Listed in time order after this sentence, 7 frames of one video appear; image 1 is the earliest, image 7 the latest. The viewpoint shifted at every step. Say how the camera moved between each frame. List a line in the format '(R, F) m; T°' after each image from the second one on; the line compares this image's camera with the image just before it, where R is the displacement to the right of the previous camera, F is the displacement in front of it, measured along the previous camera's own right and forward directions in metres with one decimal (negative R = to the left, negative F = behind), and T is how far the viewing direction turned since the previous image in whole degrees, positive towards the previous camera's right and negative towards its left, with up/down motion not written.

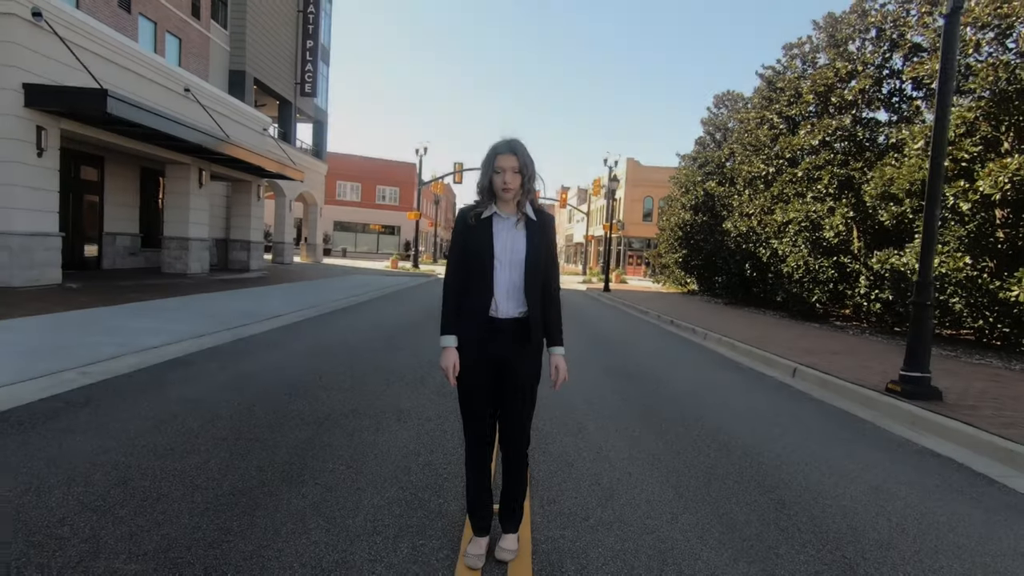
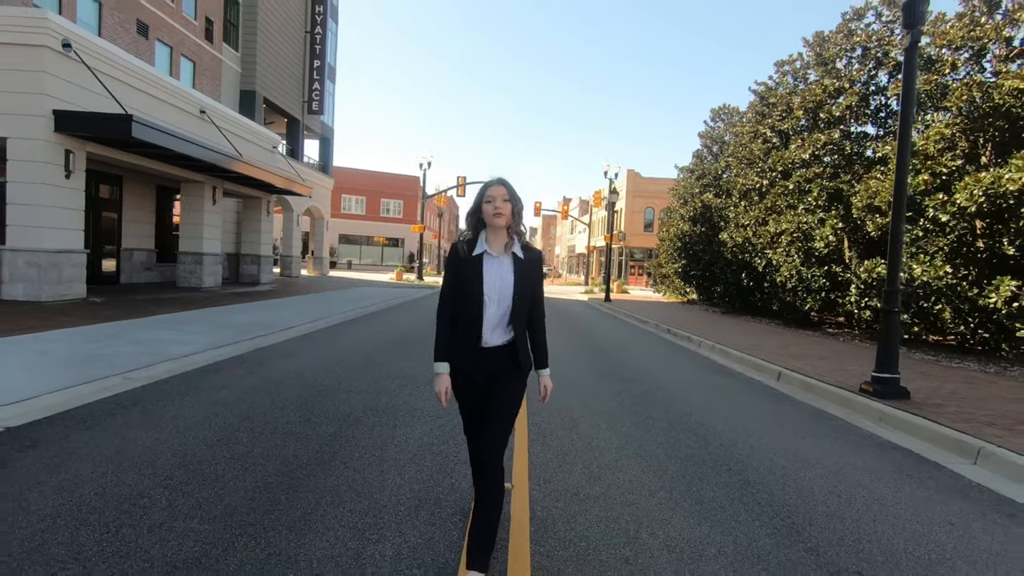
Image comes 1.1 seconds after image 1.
(0.0, -0.6) m; 0°
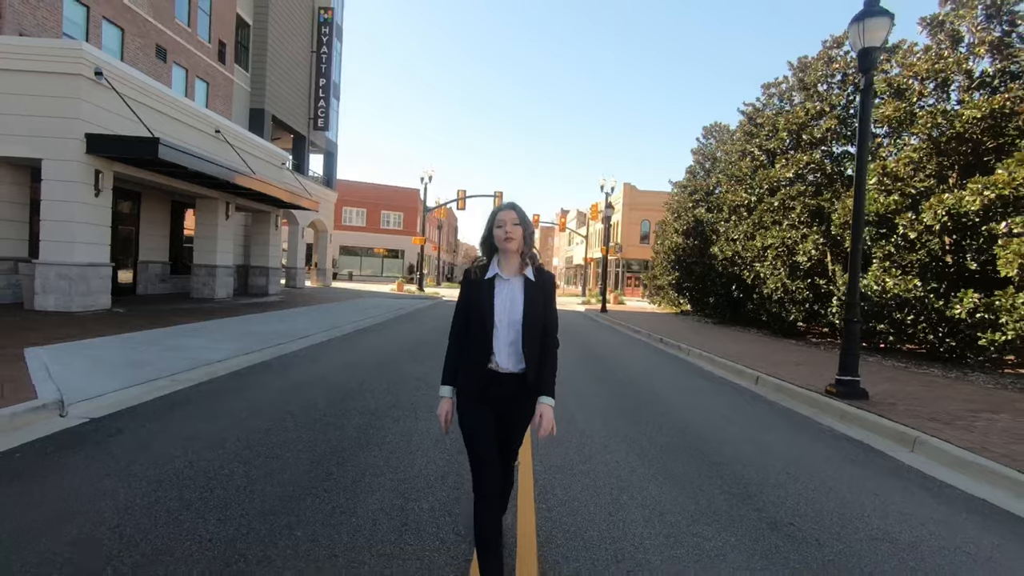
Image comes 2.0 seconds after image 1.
(-0.1, -0.9) m; 0°
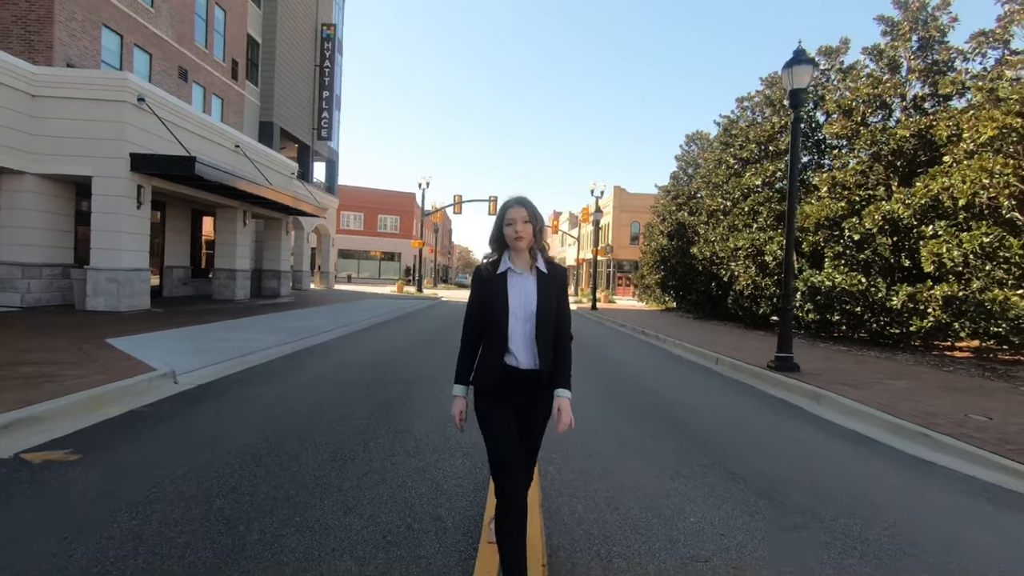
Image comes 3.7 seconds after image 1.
(-0.1, -1.8) m; +1°
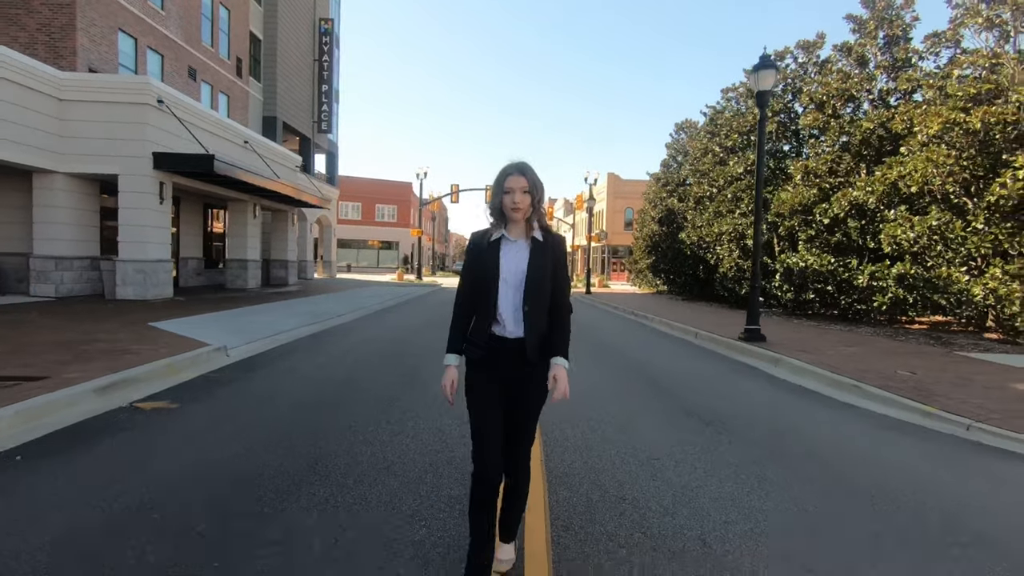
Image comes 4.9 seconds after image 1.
(-0.1, -1.2) m; 0°
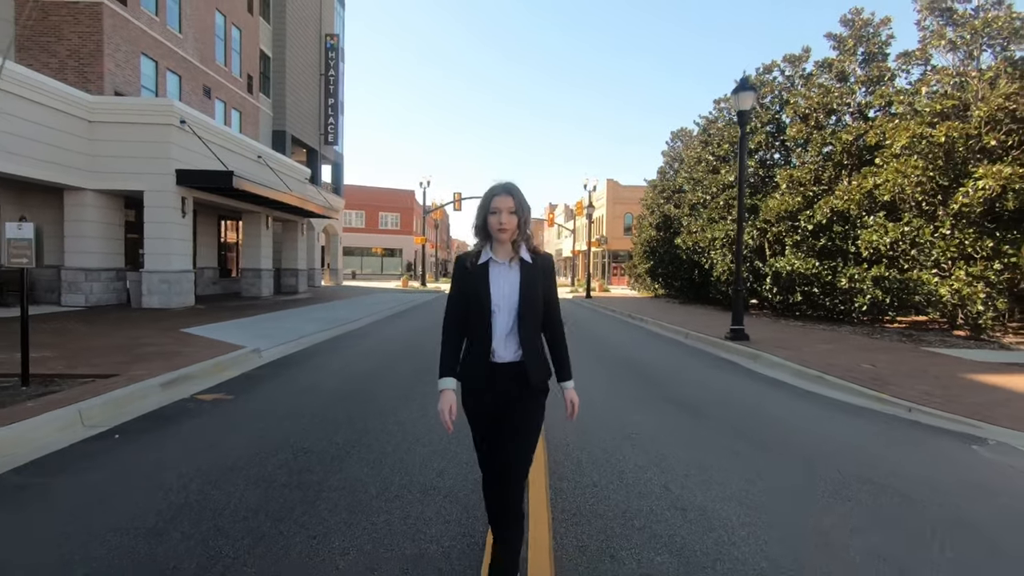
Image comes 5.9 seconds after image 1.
(0.0, -1.0) m; 0°
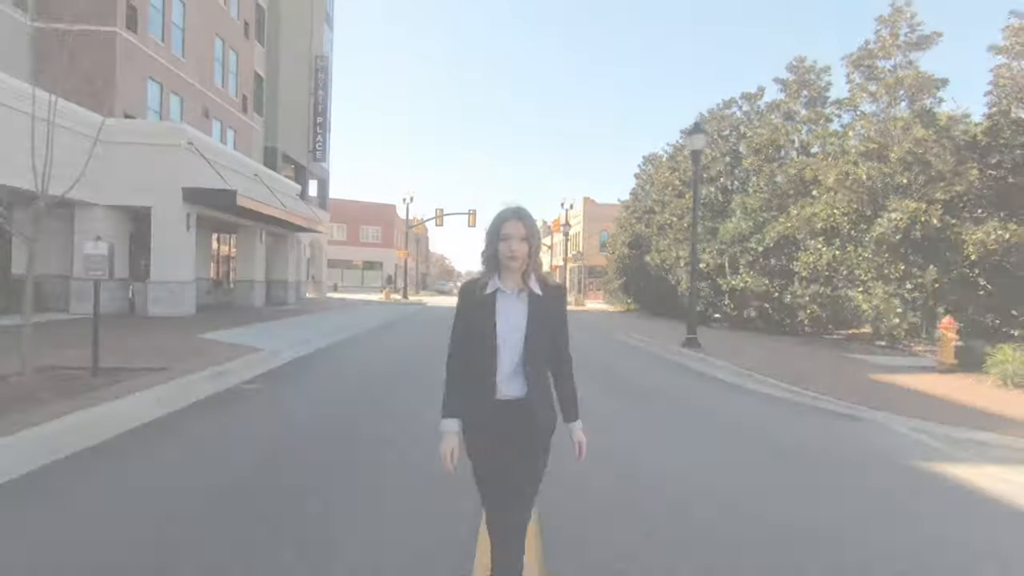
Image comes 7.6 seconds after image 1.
(-0.1, -1.6) m; +2°
